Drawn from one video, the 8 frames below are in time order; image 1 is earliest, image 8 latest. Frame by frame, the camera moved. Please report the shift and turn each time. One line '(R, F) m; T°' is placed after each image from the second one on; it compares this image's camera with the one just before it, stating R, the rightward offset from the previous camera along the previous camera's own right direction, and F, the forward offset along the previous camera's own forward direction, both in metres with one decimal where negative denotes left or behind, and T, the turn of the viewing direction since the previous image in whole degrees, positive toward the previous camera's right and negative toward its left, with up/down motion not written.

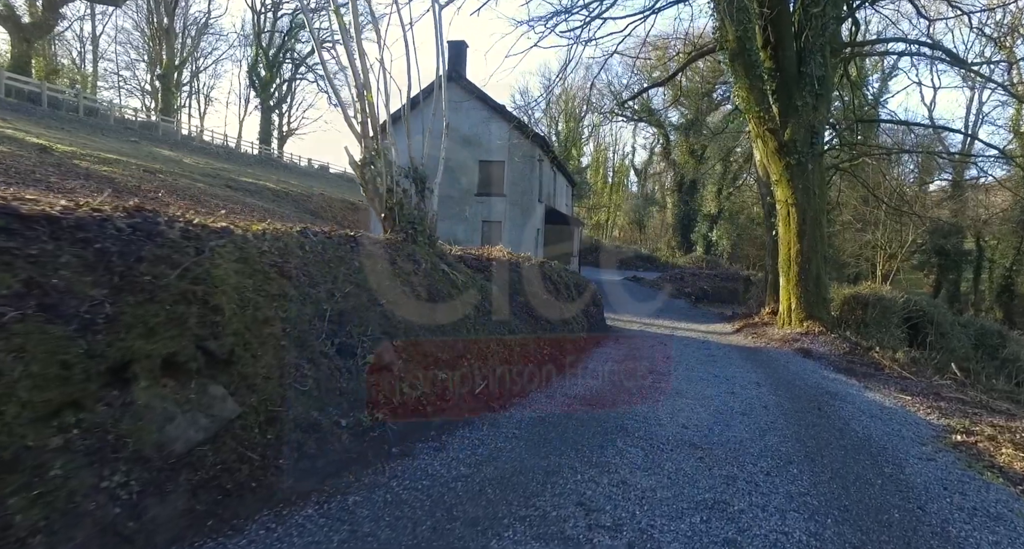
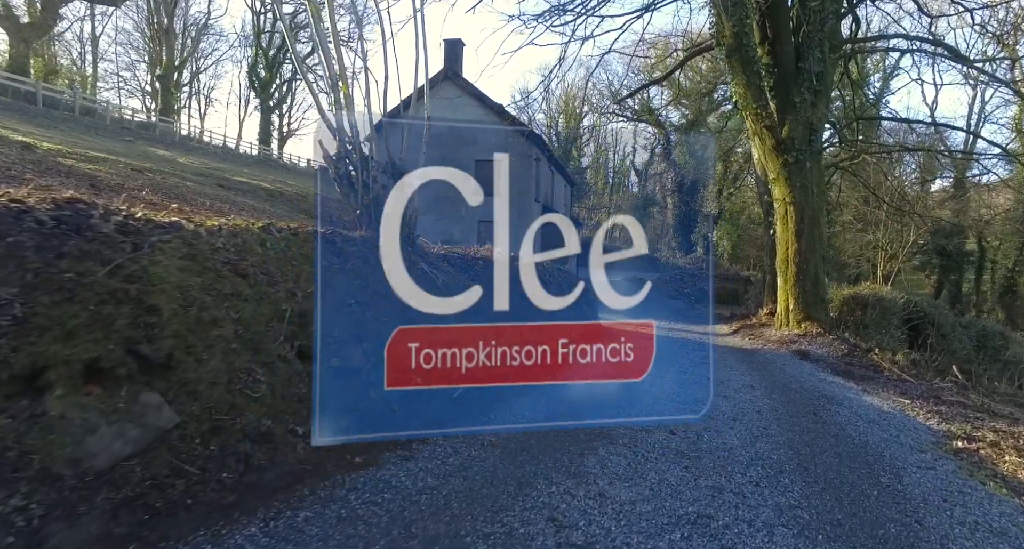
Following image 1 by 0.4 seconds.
(+0.2, +0.3) m; 0°
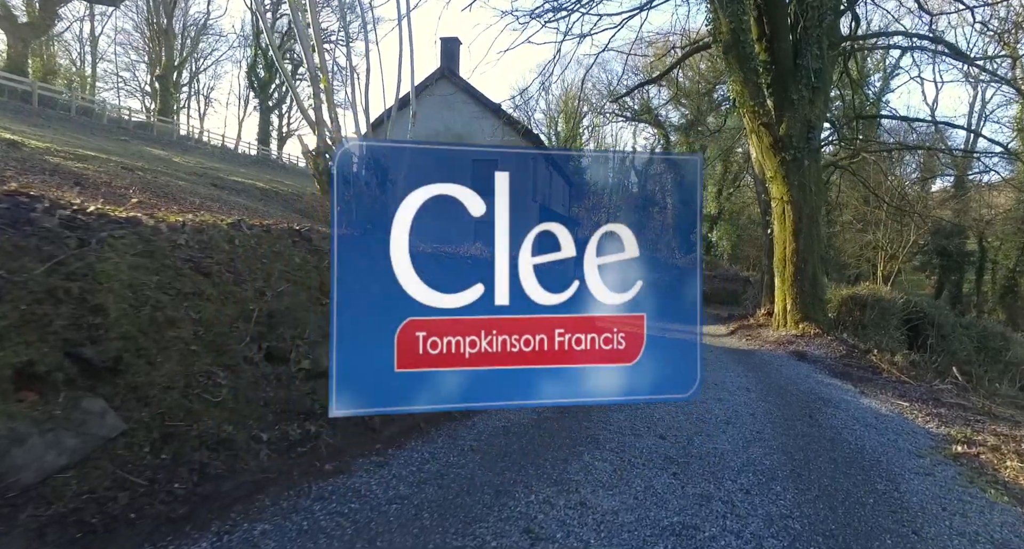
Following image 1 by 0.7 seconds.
(+0.2, +0.2) m; 0°
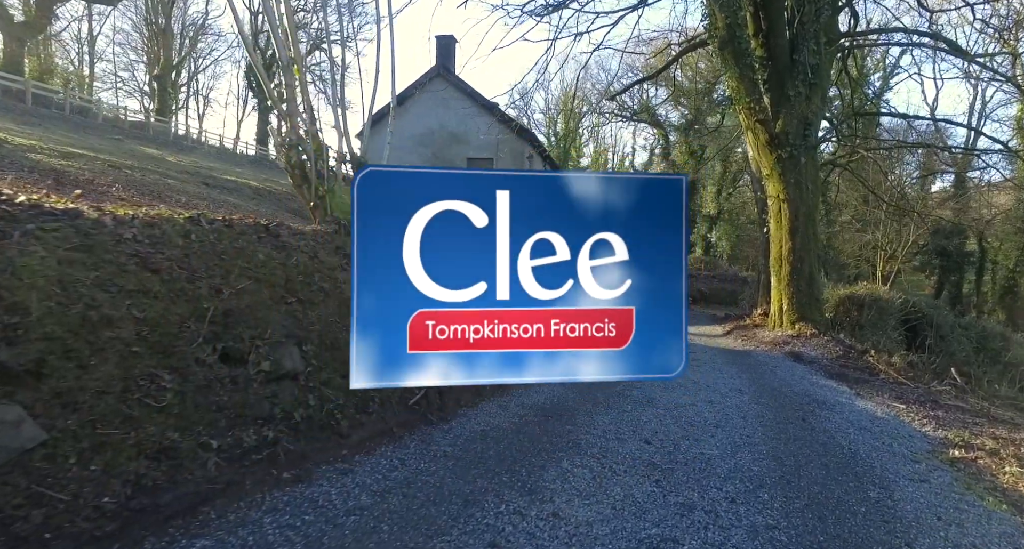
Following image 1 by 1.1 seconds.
(+0.2, +0.2) m; 0°
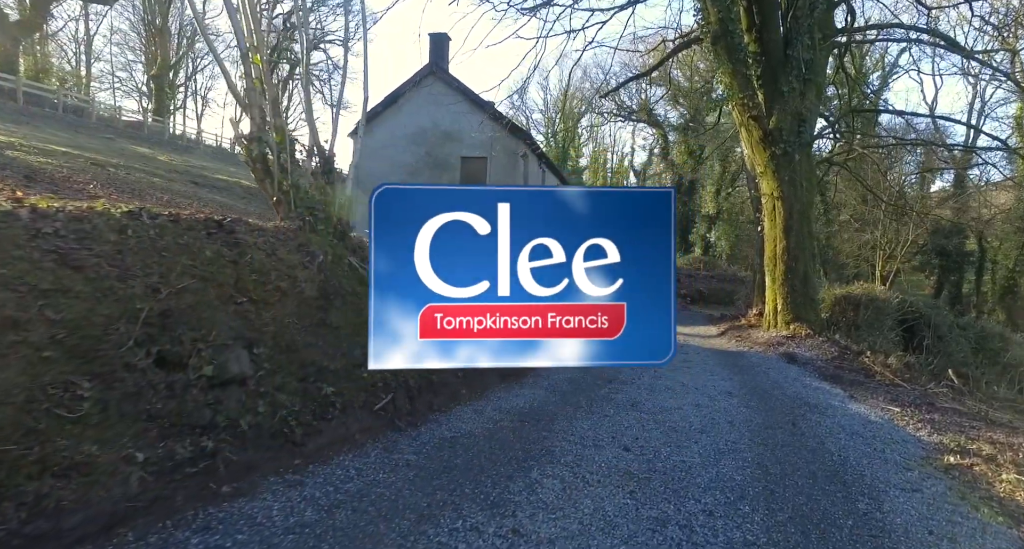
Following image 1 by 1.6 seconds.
(+0.3, +0.3) m; 0°
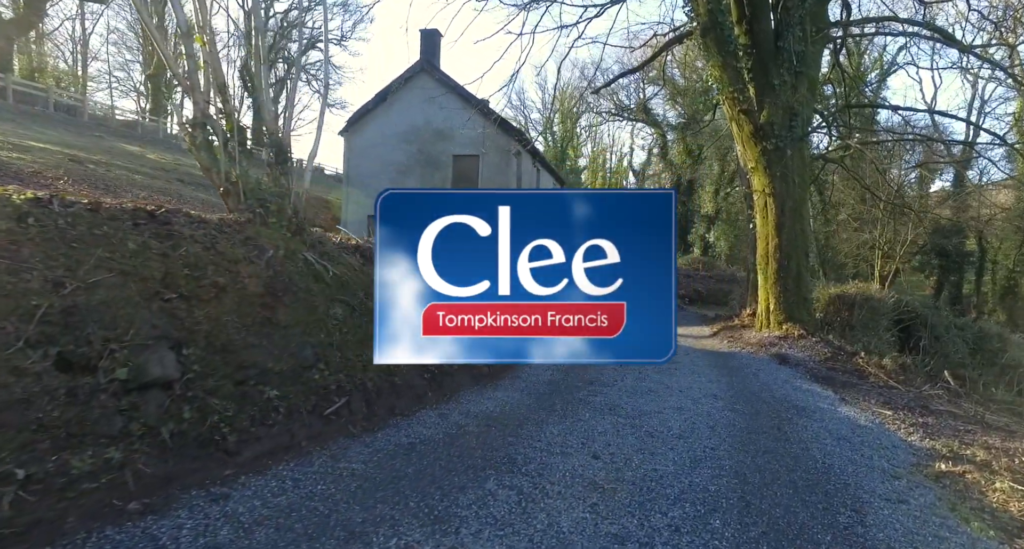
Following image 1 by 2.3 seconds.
(+0.3, +0.4) m; 0°
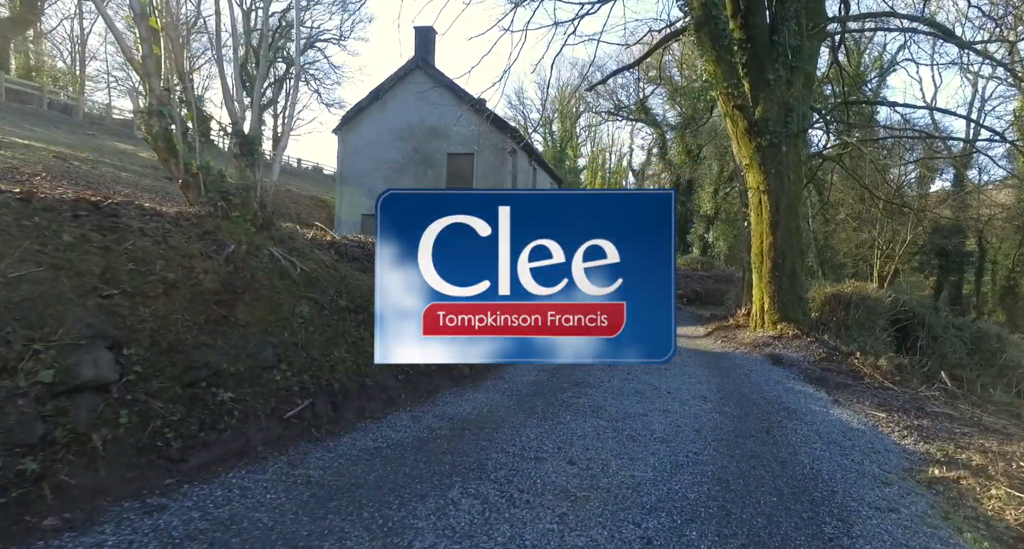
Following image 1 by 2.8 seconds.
(+0.2, +0.3) m; 0°
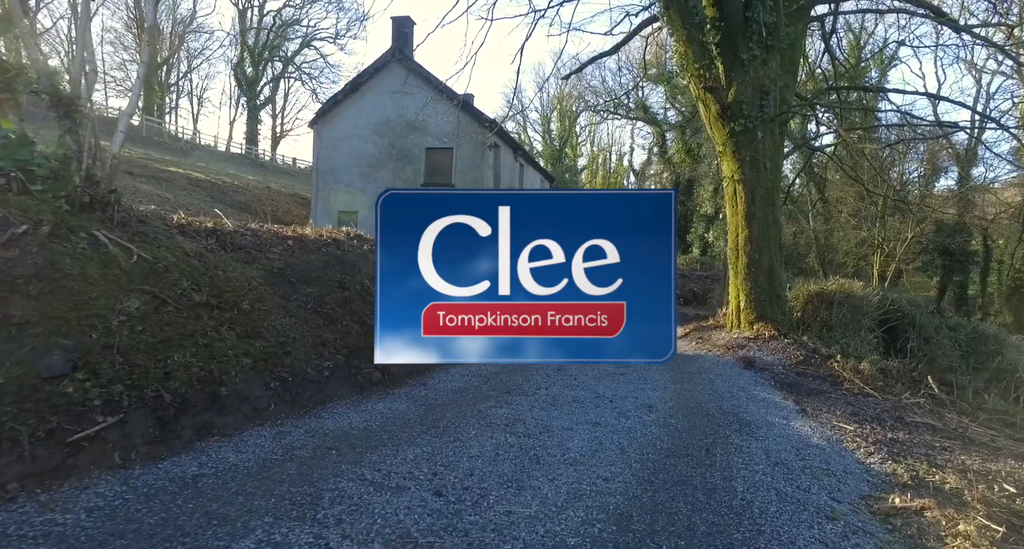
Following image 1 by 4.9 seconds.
(+1.1, +1.0) m; 0°
